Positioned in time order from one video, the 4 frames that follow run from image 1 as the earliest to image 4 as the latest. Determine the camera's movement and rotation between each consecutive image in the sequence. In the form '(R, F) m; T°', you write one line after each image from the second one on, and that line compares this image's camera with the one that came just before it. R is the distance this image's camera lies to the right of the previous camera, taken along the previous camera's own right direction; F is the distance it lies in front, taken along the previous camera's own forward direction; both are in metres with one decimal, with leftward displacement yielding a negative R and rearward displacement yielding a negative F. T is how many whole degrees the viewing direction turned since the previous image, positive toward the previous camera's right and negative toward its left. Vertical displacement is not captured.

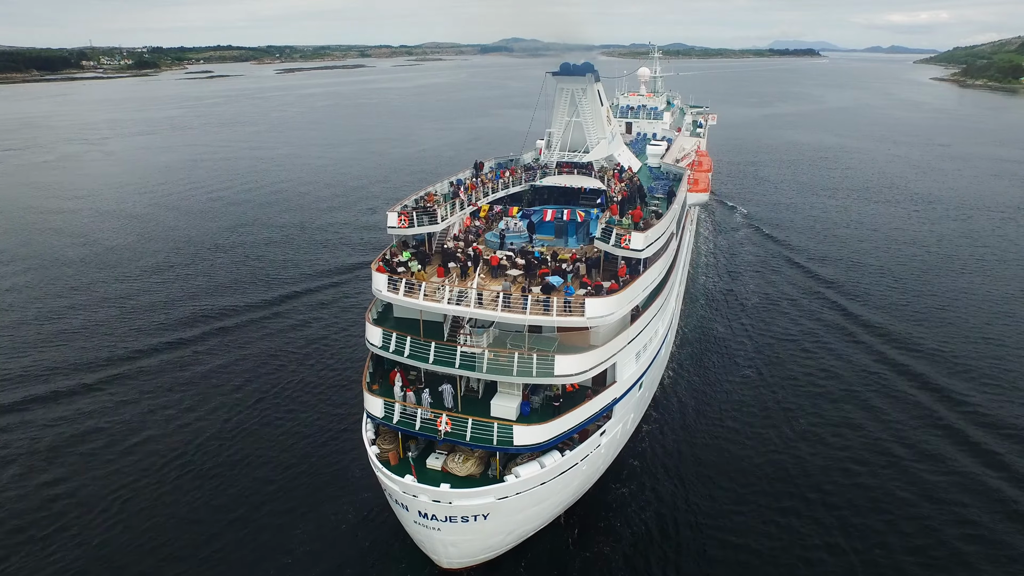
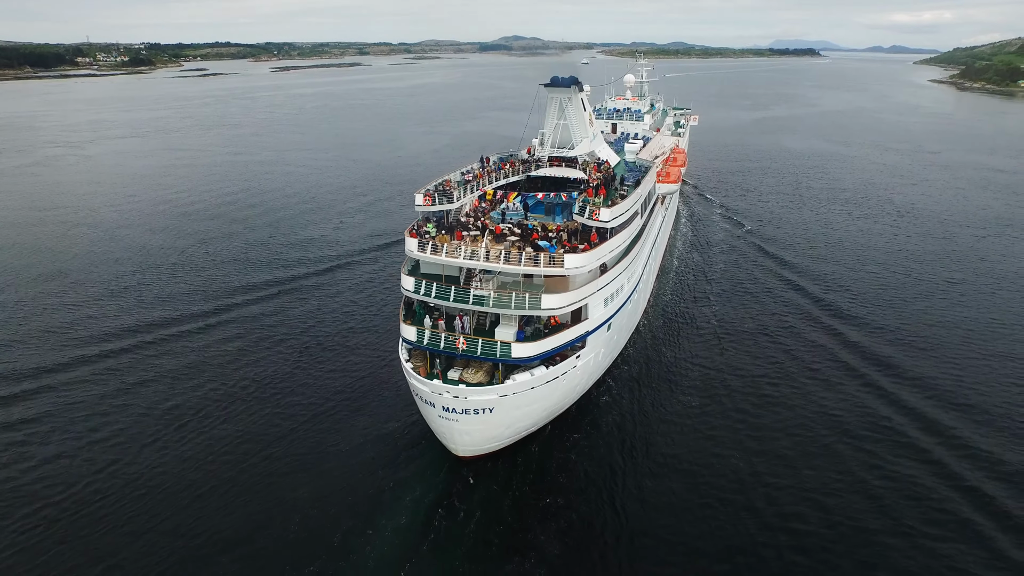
(+2.0, +0.8) m; 0°
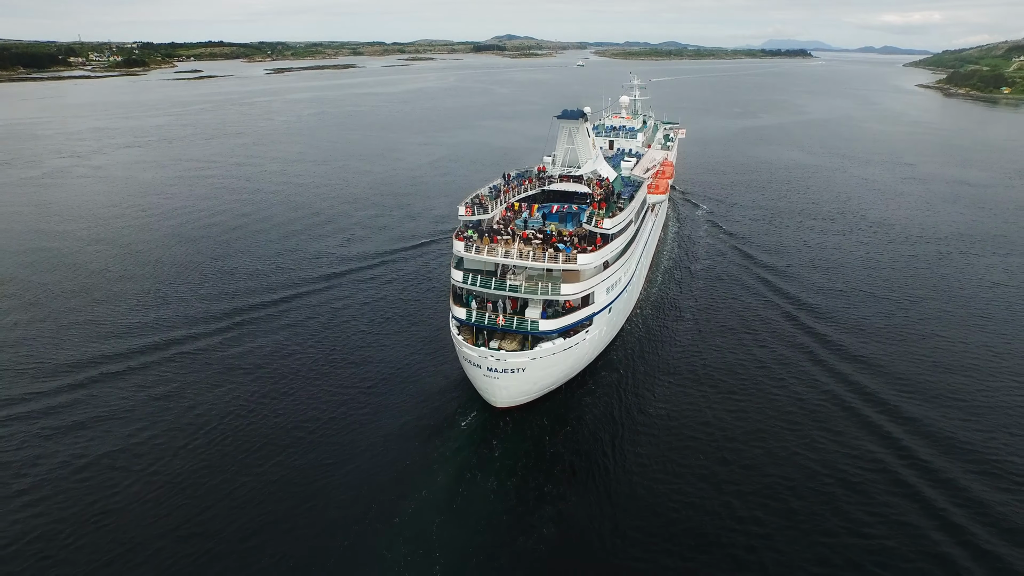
(-0.2, -2.5) m; +1°
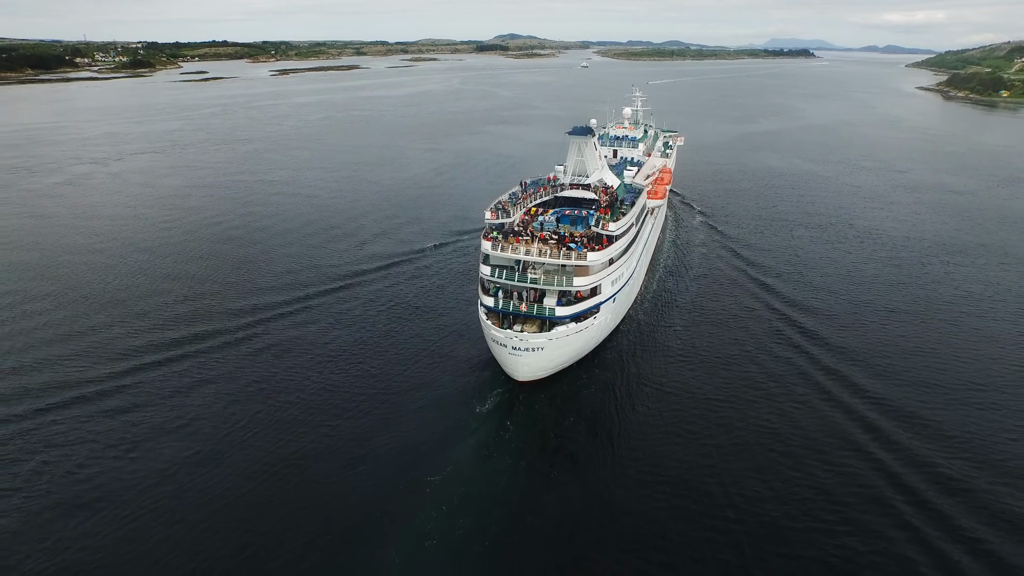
(-0.2, -2.5) m; 0°
